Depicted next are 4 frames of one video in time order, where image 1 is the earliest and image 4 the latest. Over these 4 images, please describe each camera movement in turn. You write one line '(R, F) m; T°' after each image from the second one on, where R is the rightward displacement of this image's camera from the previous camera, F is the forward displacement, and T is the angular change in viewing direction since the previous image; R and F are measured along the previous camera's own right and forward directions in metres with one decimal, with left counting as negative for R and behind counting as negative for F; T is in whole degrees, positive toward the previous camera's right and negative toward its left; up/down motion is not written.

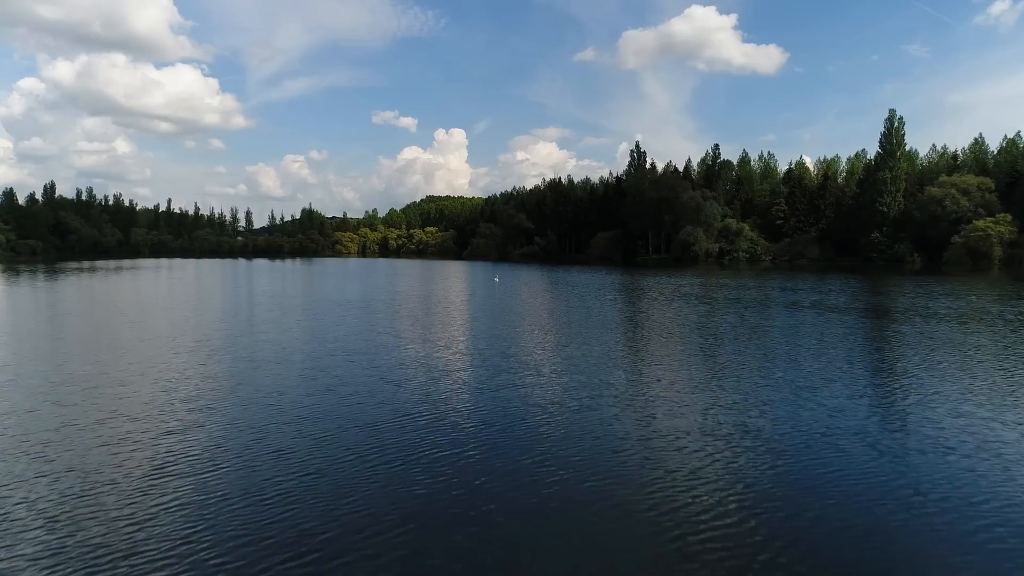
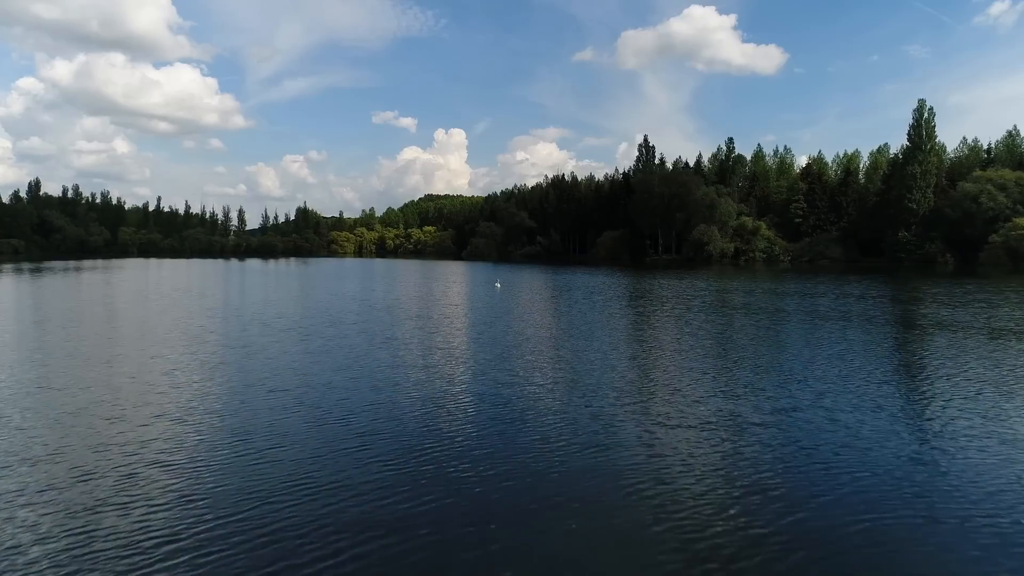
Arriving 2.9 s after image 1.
(-0.2, +3.7) m; 0°
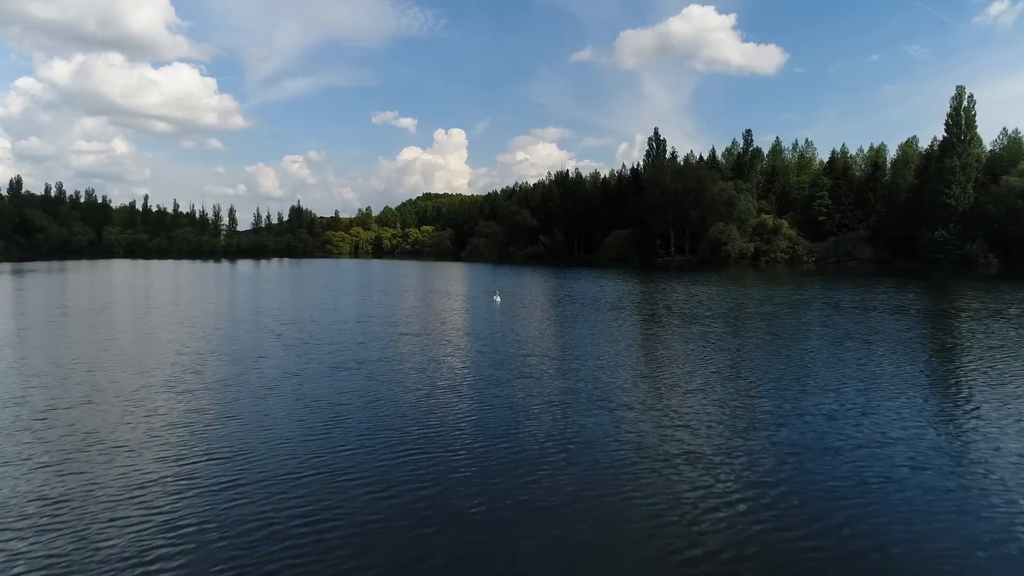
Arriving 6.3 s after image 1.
(-0.2, +4.2) m; 0°
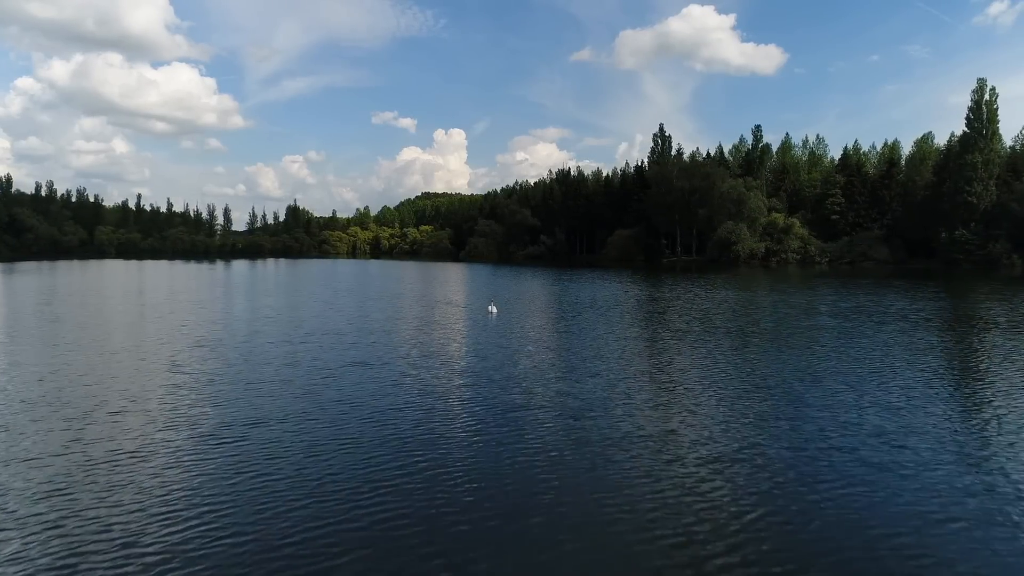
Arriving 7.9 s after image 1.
(0.0, +2.1) m; 0°
